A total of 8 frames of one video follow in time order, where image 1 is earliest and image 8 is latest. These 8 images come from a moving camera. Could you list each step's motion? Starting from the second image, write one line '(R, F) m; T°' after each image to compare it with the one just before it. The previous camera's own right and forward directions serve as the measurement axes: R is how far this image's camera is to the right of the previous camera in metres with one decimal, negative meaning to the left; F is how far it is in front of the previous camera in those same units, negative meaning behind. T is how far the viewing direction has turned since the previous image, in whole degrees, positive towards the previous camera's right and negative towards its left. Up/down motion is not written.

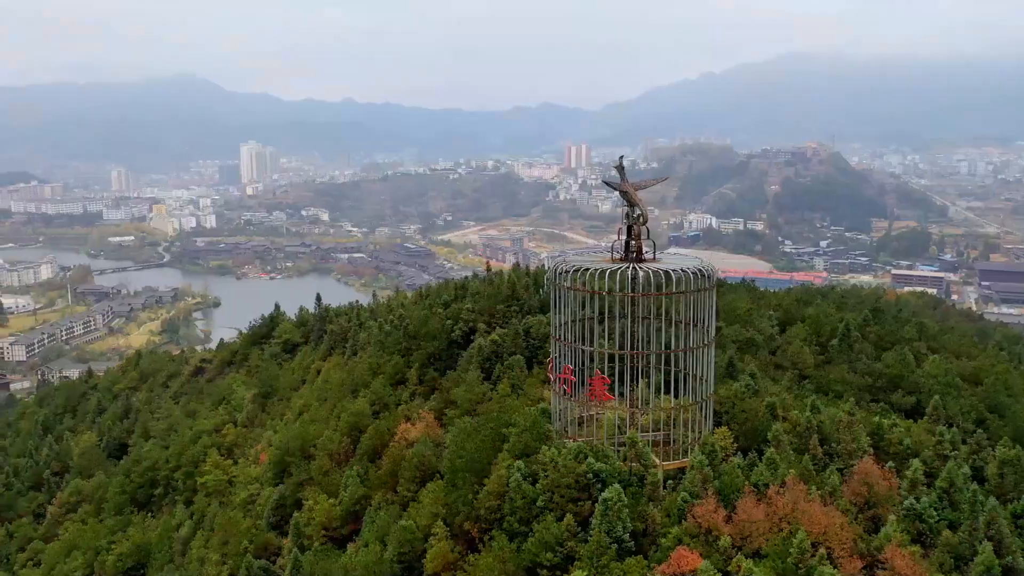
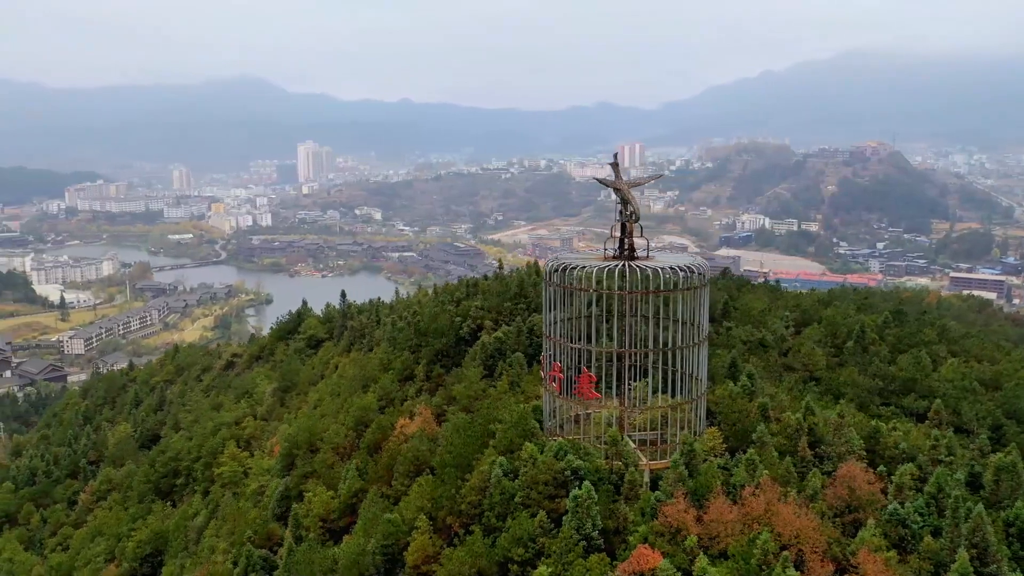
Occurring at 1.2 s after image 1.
(+0.9, 0.0) m; -3°
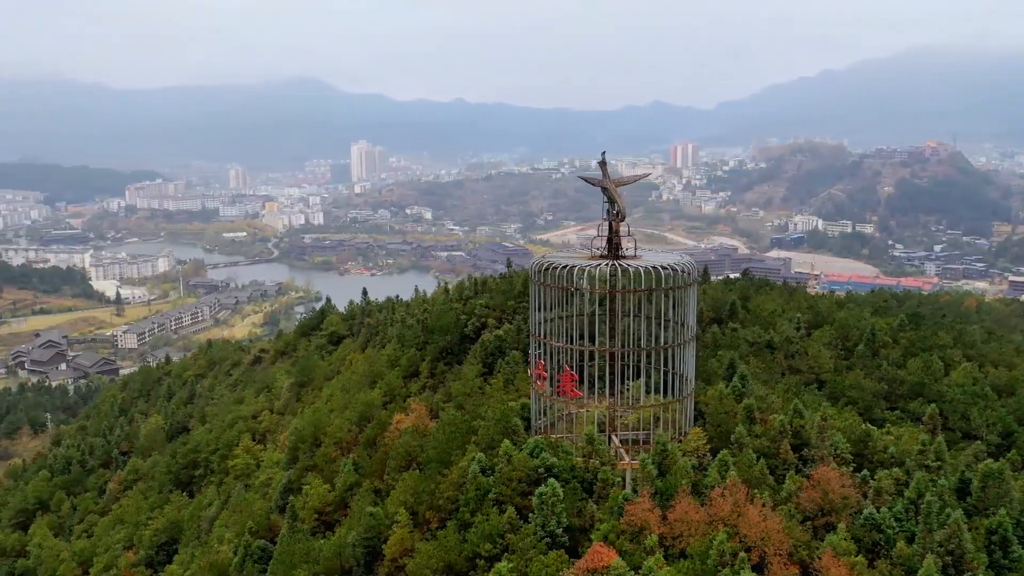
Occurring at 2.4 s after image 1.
(+0.9, 0.0) m; -3°
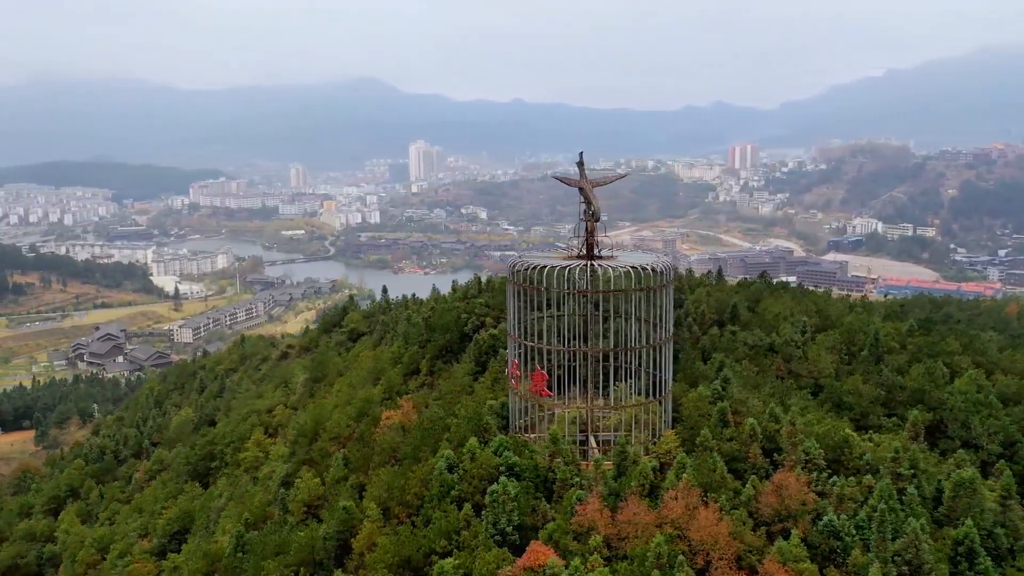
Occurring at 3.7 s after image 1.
(+1.1, -0.1) m; -4°
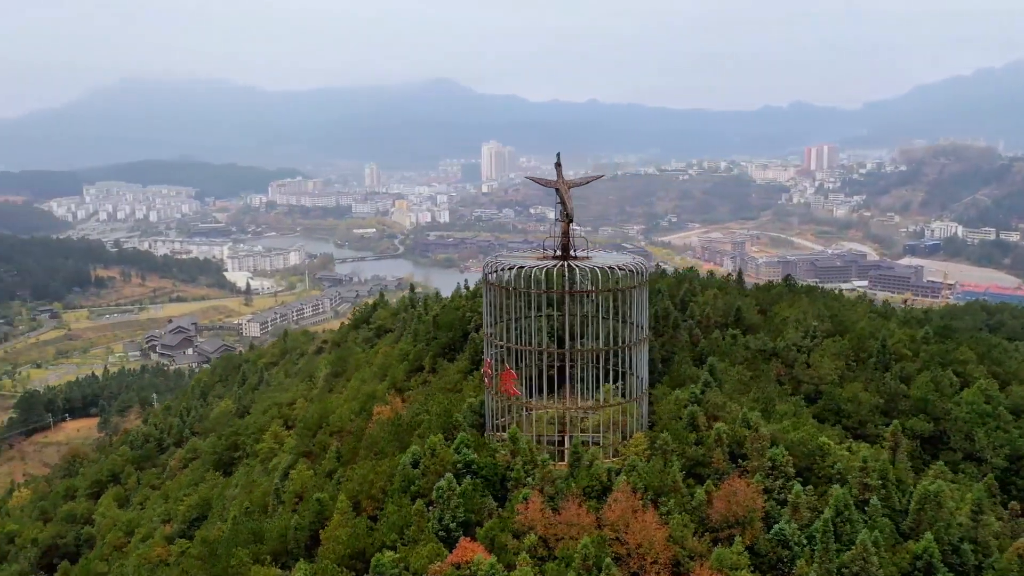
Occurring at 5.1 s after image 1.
(+1.4, 0.0) m; -5°
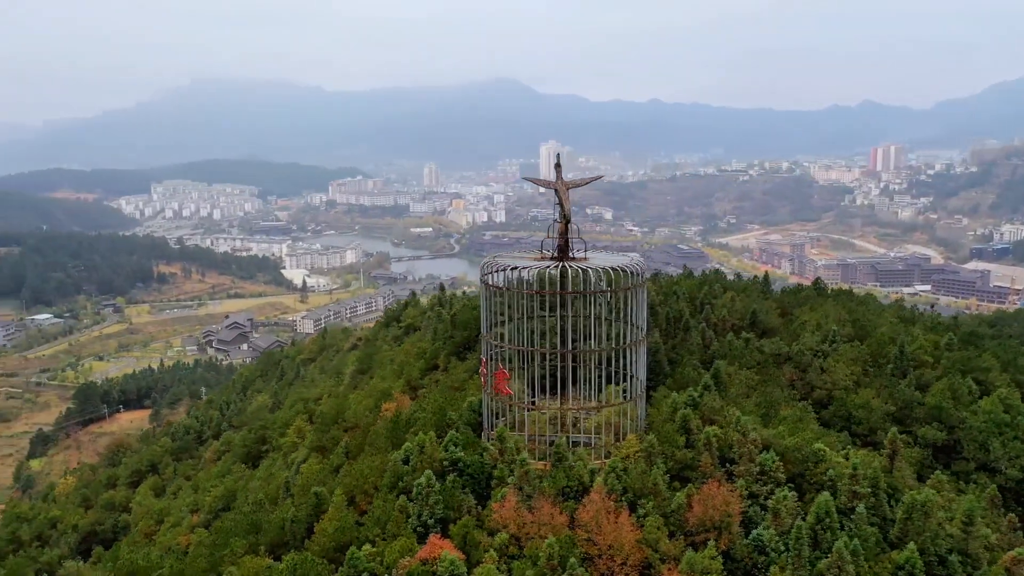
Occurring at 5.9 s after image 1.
(+0.9, 0.0) m; -4°
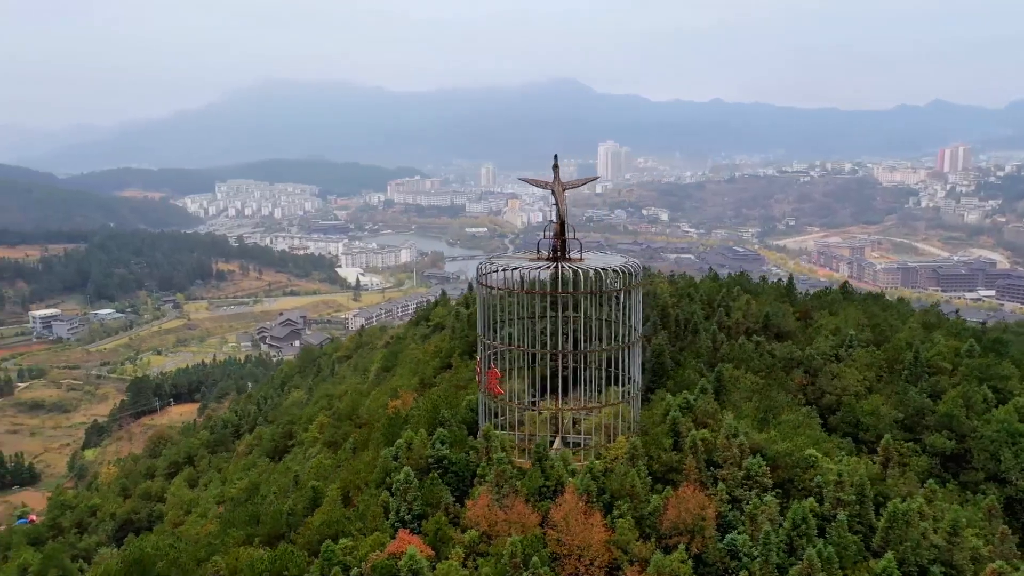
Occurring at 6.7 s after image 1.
(+0.9, -0.1) m; -4°
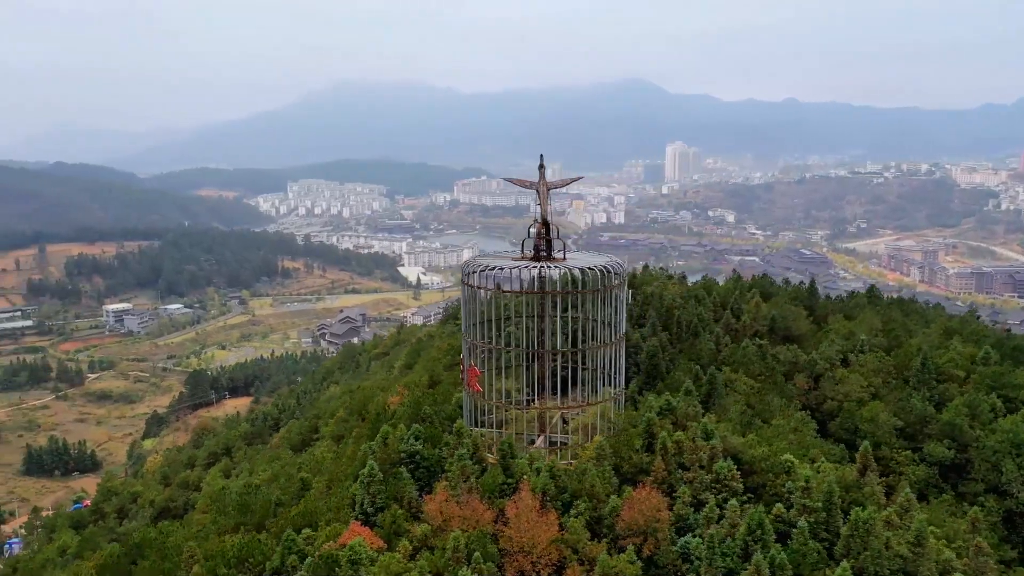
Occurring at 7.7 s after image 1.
(+1.2, -0.1) m; -4°
